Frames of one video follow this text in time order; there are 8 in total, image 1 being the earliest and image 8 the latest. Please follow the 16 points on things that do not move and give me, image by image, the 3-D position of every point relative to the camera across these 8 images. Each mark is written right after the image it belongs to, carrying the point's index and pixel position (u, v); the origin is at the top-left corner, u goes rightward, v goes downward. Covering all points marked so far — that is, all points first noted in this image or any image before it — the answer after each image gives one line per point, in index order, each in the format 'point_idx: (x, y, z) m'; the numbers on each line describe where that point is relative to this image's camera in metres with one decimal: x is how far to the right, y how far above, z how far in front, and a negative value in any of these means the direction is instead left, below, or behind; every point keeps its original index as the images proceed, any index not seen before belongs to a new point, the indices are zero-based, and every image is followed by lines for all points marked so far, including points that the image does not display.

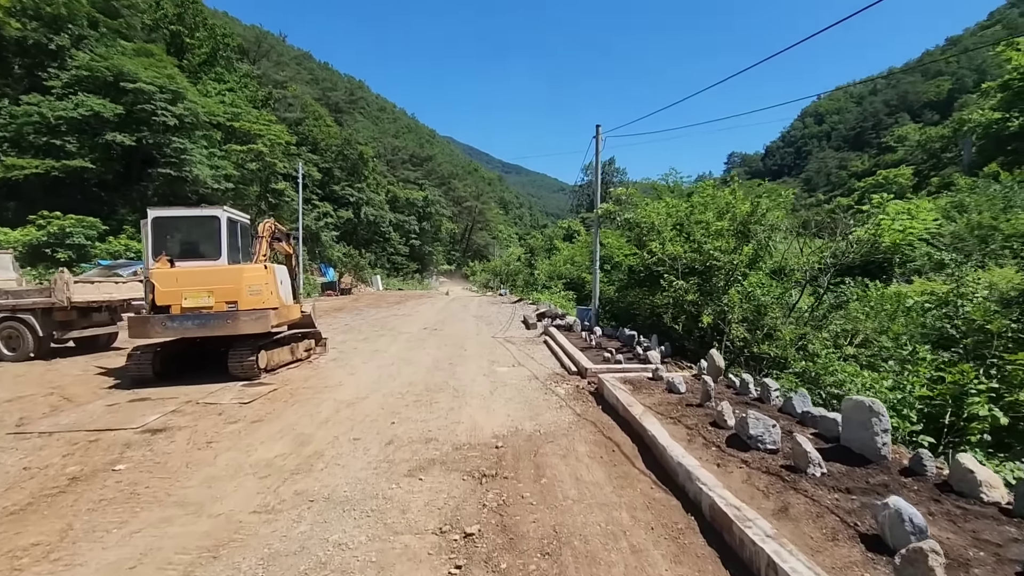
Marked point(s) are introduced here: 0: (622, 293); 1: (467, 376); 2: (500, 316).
0: (+2.4, -0.1, +11.3) m
1: (-0.6, -1.2, +7.1) m
2: (-0.4, -0.9, +16.9) m
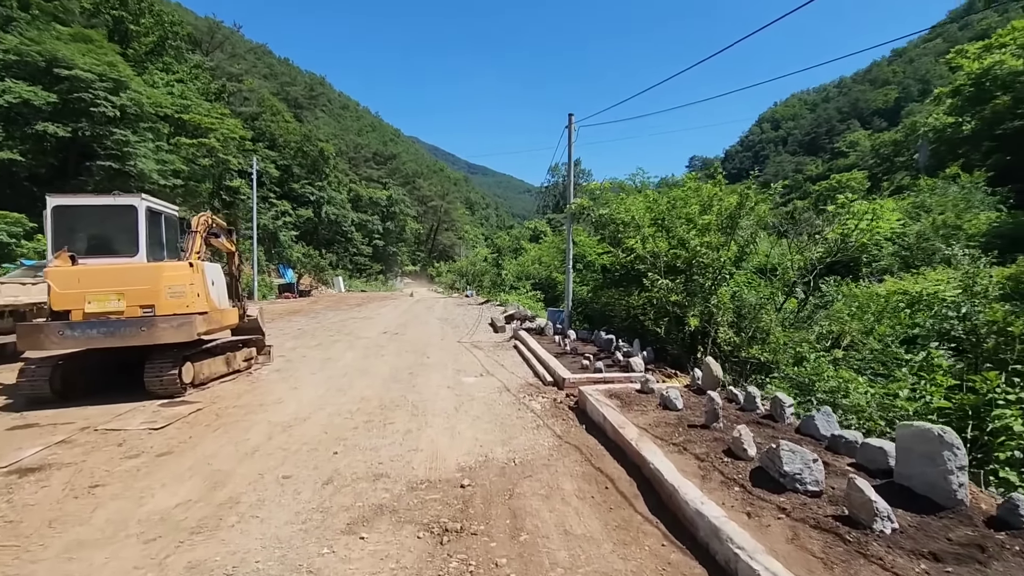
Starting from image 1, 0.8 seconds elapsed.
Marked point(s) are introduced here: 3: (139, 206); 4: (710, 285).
0: (+1.7, -0.1, +10.7) m
1: (-1.0, -1.2, +6.2) m
2: (-1.4, -0.9, +16.0) m
3: (-4.3, +1.0, +6.2) m
4: (+2.7, 0.0, +7.3) m
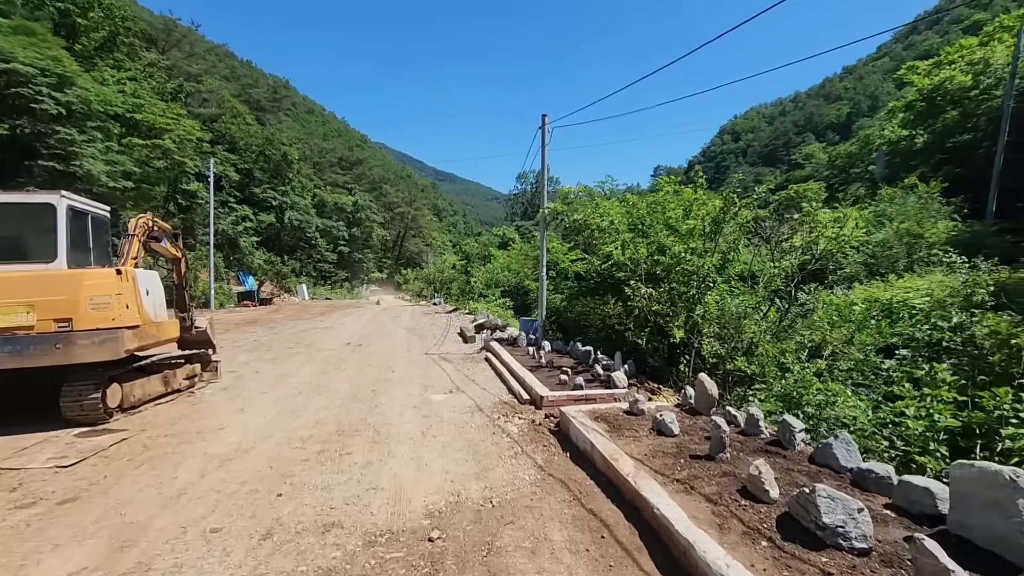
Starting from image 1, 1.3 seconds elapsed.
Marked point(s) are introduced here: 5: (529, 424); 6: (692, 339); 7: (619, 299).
0: (+1.2, -0.3, +10.3) m
1: (-1.3, -1.3, +5.7) m
2: (-2.3, -1.2, +15.4) m
3: (-4.6, +0.8, +5.4) m
4: (+2.4, -0.1, +6.9) m
5: (+0.2, -1.3, +5.0) m
6: (+2.3, -0.7, +6.9) m
7: (+1.8, -0.2, +8.4) m
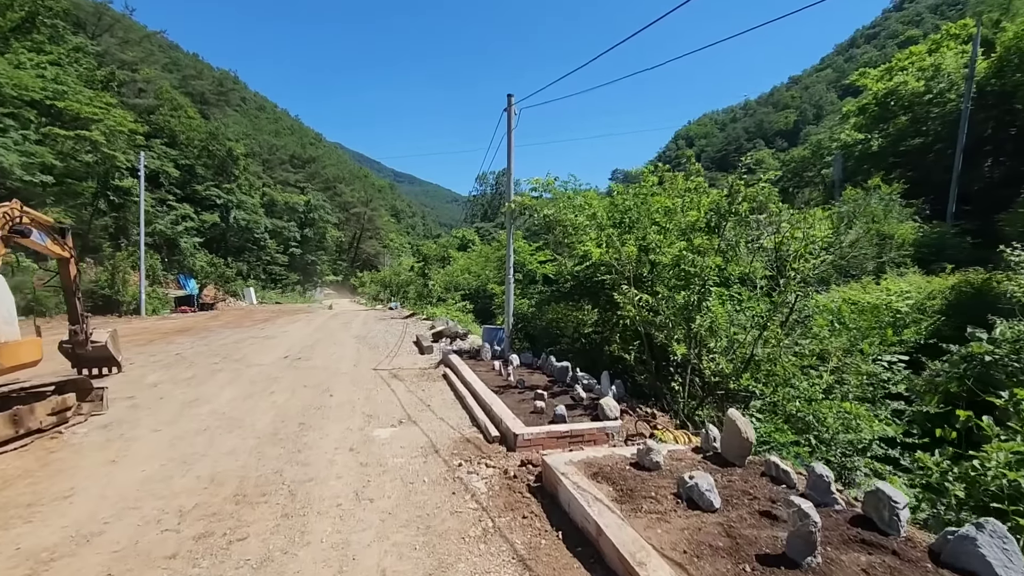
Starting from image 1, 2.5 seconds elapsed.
0: (+0.5, -0.4, +9.1) m
1: (-1.6, -1.4, +4.3) m
2: (-3.3, -1.3, +14.0) m
3: (-4.9, +0.8, +3.8) m
4: (+2.0, -0.1, +5.9) m
5: (-0.1, -1.3, +3.8) m
6: (+1.9, -0.7, +5.8) m
7: (+1.3, -0.2, +7.3) m
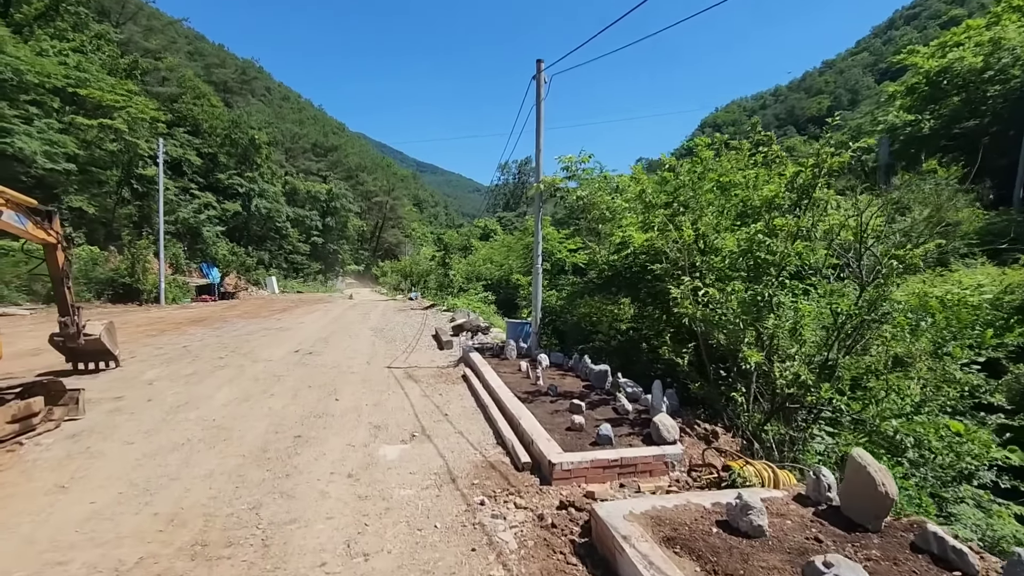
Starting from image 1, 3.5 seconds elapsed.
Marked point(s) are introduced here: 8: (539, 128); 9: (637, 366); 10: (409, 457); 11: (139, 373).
0: (+0.9, -0.2, +8.2) m
1: (-1.3, -1.3, +3.5) m
2: (-2.7, -1.0, +13.2) m
3: (-4.6, +0.8, +3.1) m
4: (+2.3, -0.1, +4.9) m
5: (+0.1, -1.3, +2.9) m
6: (+2.2, -0.7, +4.9) m
7: (+1.7, -0.1, +6.4) m
8: (+0.4, +2.3, +7.5) m
9: (+1.6, -1.0, +7.0) m
10: (-0.8, -1.3, +4.1) m
11: (-5.6, -1.3, +8.0) m
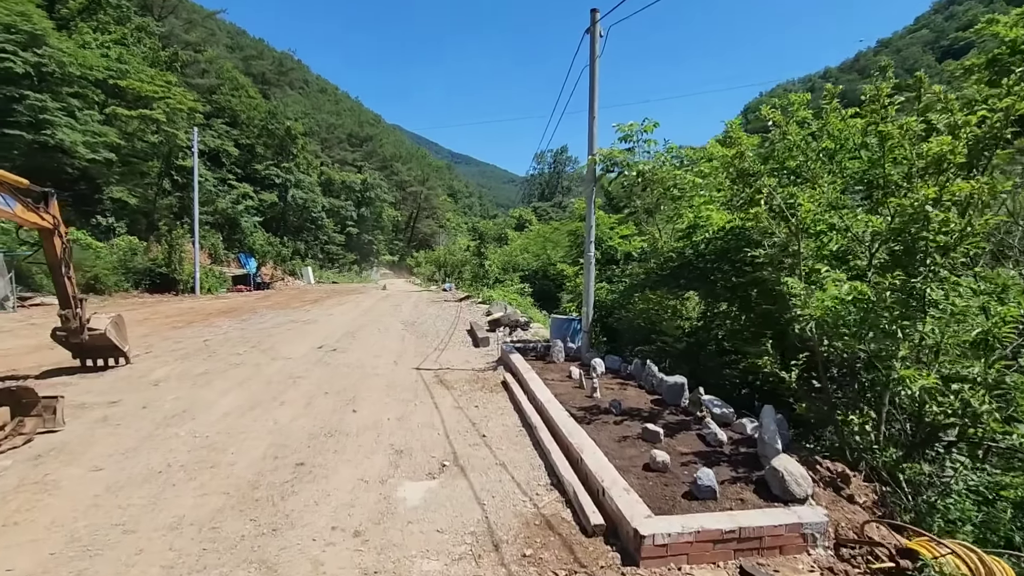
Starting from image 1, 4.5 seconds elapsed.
0: (+1.6, -0.1, +7.1) m
1: (-1.0, -1.3, +2.6) m
2: (-1.7, -0.8, +12.3) m
3: (-4.3, +0.9, +2.3) m
4: (+2.7, 0.0, +3.7) m
5: (+0.4, -1.3, +1.9) m
6: (+2.6, -0.6, +3.7) m
7: (+2.2, -0.1, +5.2) m
8: (+1.0, +2.4, +6.4) m
9: (+2.2, -0.9, +5.8) m
10: (-0.4, -1.2, +3.1) m
11: (-5.0, -1.1, +7.3) m
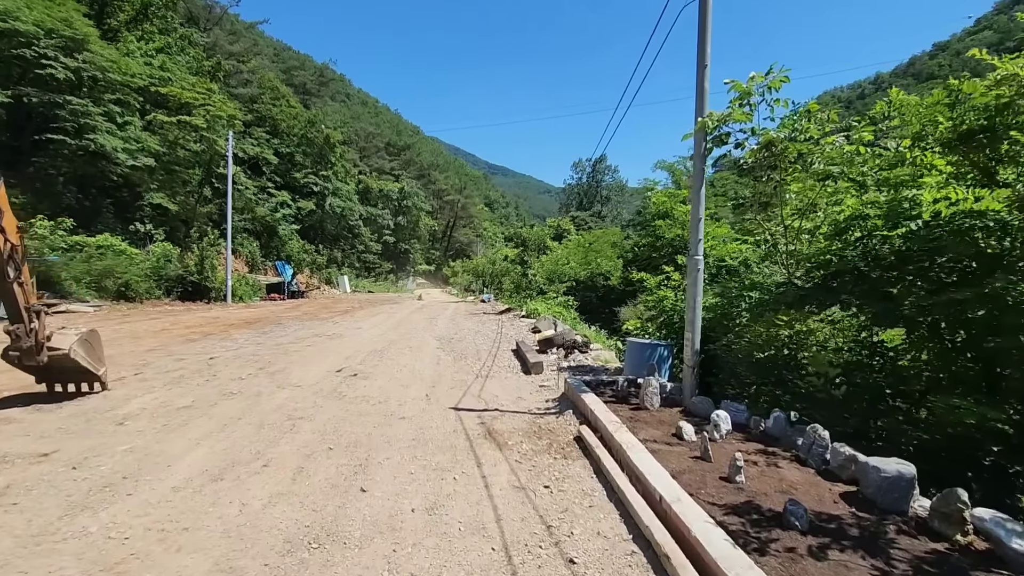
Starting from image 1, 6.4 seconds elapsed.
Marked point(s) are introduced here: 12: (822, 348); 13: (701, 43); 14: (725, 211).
0: (+2.2, -0.3, +5.2) m
1: (-0.6, -1.3, +0.9) m
2: (-0.7, -1.1, +10.7) m
3: (-3.9, +0.9, +0.9) m
4: (+3.1, -0.1, +1.8) m
5: (+0.7, -1.3, +0.1) m
6: (+3.0, -0.7, +1.8) m
7: (+2.7, -0.2, +3.3) m
8: (+1.6, +2.3, +4.6) m
9: (+2.8, -1.1, +3.9) m
10: (0.0, -1.3, +1.4) m
11: (-4.3, -1.2, +5.8) m
12: (+2.6, -0.5, +4.1) m
13: (+1.6, +2.1, +4.6) m
14: (+2.2, +1.0, +6.2) m
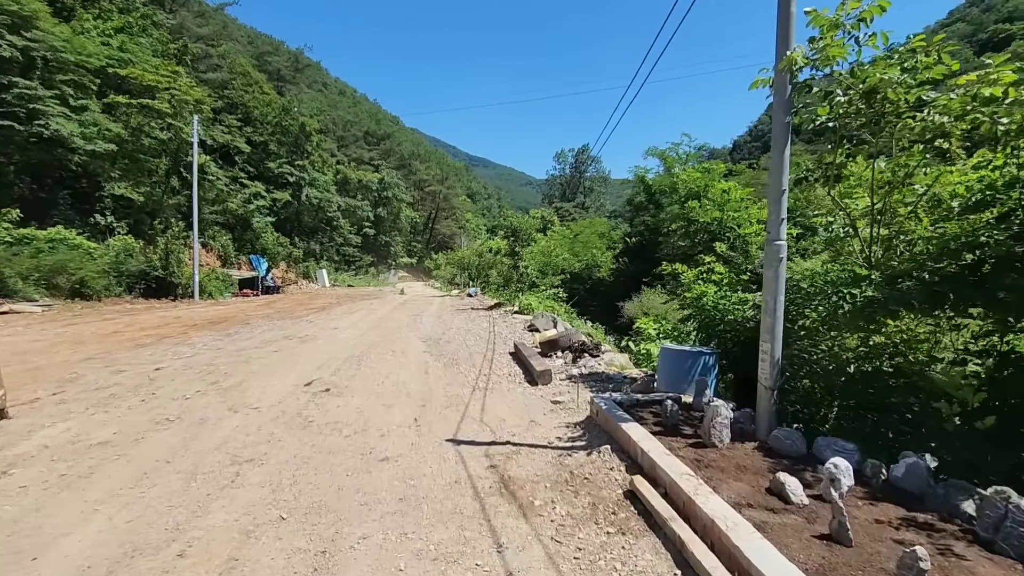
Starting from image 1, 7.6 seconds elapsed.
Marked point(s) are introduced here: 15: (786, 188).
0: (+2.4, -0.2, +4.1) m
1: (-0.4, -1.4, -0.3) m
2: (-0.8, -1.0, +9.4) m
3: (-3.7, +0.8, -0.4) m
4: (+3.4, -0.1, +0.7) m
5: (+1.0, -1.4, -1.1) m
6: (+3.3, -0.7, +0.7) m
7: (+2.9, -0.2, +2.2) m
8: (+1.7, +2.3, +3.5) m
9: (+2.9, -1.1, +2.8) m
10: (+0.2, -1.3, +0.2) m
11: (-4.2, -1.2, +4.5) m
12: (+2.7, -0.5, +3.0) m
13: (+1.7, +2.1, +3.4) m
14: (+2.3, +1.0, +5.1) m
15: (+1.8, +0.7, +3.9) m
